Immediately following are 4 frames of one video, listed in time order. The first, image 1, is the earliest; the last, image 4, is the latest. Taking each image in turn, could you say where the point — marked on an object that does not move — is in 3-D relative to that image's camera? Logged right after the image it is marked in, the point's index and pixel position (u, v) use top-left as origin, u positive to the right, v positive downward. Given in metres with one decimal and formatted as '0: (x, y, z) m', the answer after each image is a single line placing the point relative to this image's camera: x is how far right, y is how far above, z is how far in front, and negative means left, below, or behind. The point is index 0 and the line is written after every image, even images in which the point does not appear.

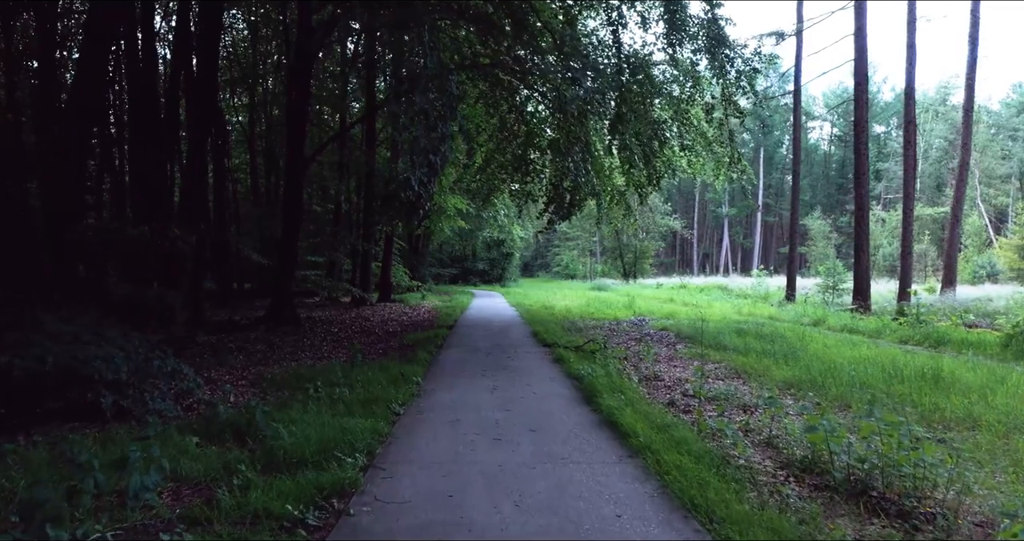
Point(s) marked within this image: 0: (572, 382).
0: (+0.7, -1.3, +6.8) m
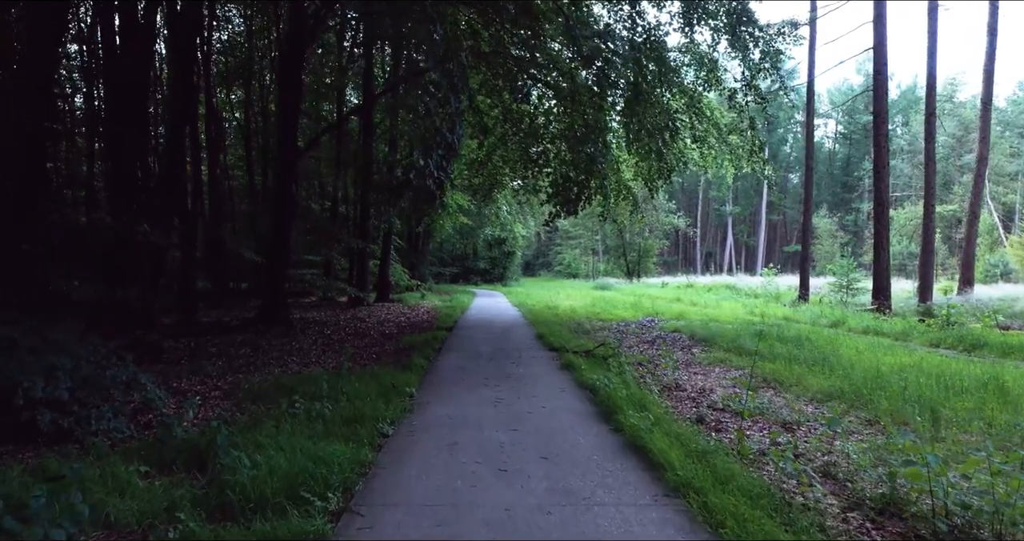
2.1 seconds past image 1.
0: (+0.8, -1.3, +6.0) m
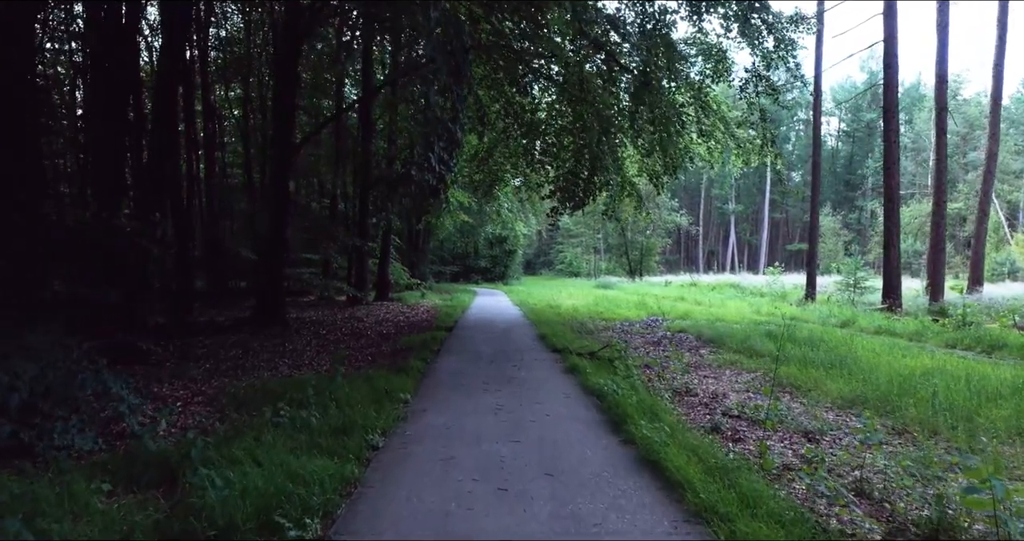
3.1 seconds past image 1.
0: (+0.8, -1.2, +5.6) m
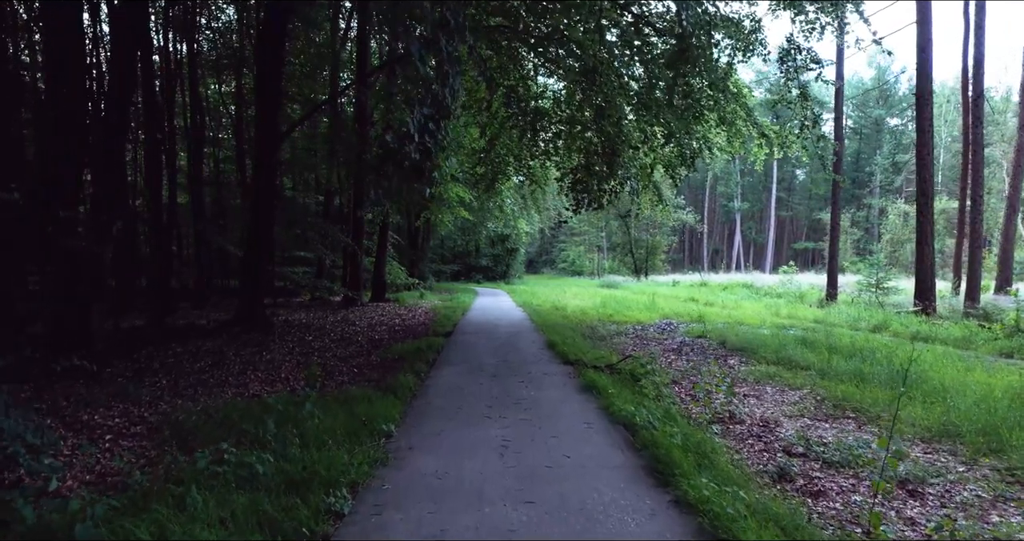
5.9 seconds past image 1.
0: (+0.8, -1.2, +4.5) m
